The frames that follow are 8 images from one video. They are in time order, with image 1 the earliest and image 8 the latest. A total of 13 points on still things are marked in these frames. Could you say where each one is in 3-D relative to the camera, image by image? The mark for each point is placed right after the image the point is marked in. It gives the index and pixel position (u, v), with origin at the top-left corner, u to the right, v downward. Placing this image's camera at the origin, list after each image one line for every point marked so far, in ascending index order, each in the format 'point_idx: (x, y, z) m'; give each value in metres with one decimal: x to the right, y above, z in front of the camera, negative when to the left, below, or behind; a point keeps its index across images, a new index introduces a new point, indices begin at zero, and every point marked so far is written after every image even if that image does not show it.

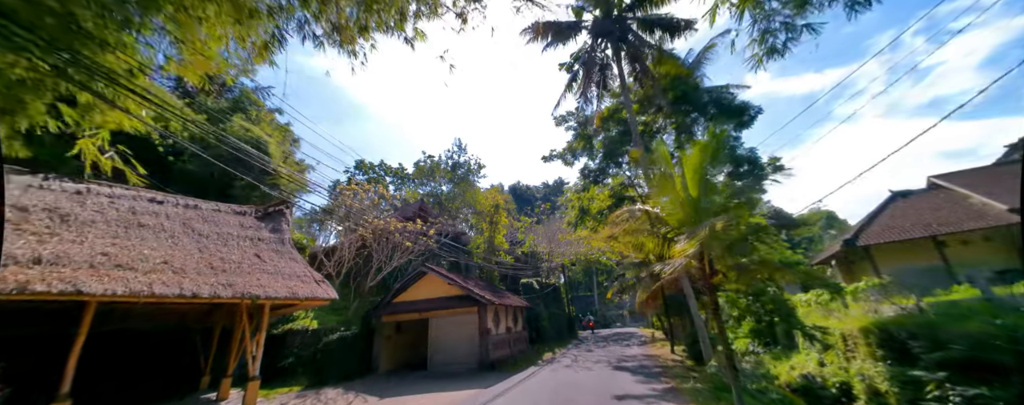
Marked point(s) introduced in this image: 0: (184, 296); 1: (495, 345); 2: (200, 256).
0: (-6.1, -1.8, +6.4) m
1: (-0.6, -4.8, +11.6) m
2: (-6.8, -1.2, +7.5) m
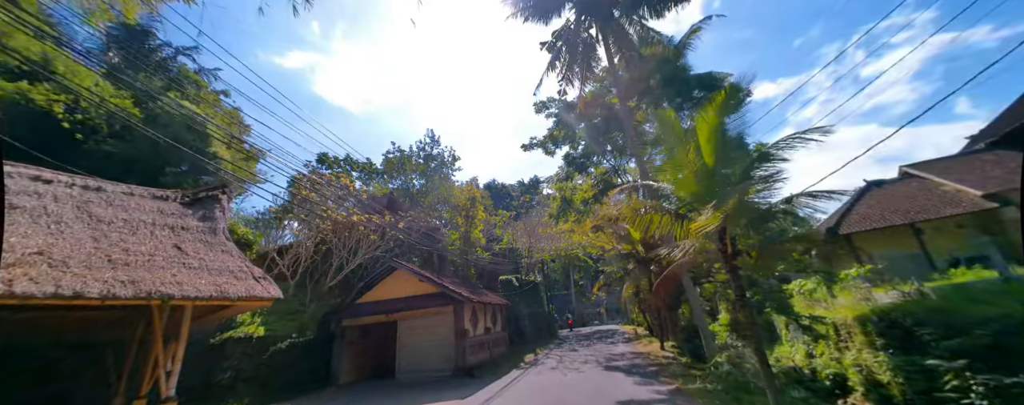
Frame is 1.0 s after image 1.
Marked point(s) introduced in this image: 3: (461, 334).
0: (-6.3, -1.3, +4.8) m
1: (-1.2, -4.4, +10.4) m
2: (-7.1, -0.8, +5.9) m
3: (-1.4, -3.8, +9.6) m
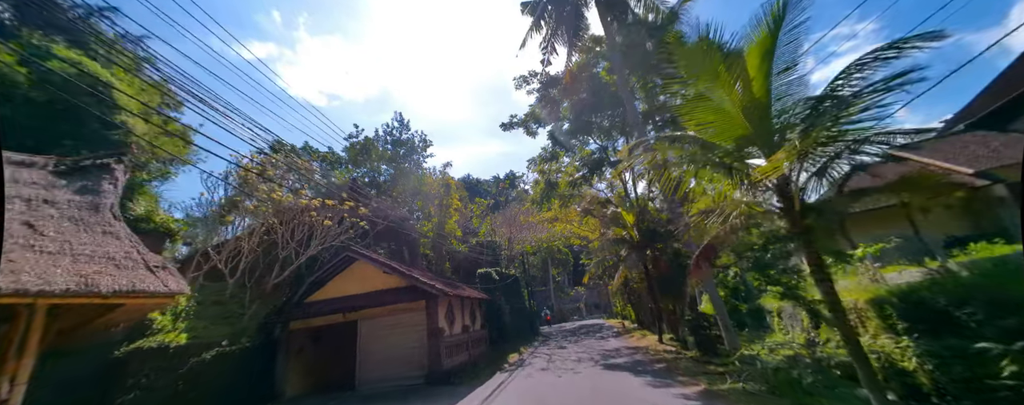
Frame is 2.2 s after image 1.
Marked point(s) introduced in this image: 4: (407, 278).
0: (-6.4, -0.8, +2.9) m
1: (-1.6, -3.8, +8.8) m
2: (-7.3, -0.2, +3.9) m
3: (-1.8, -3.2, +8.1) m
4: (-2.5, -1.8, +8.4) m
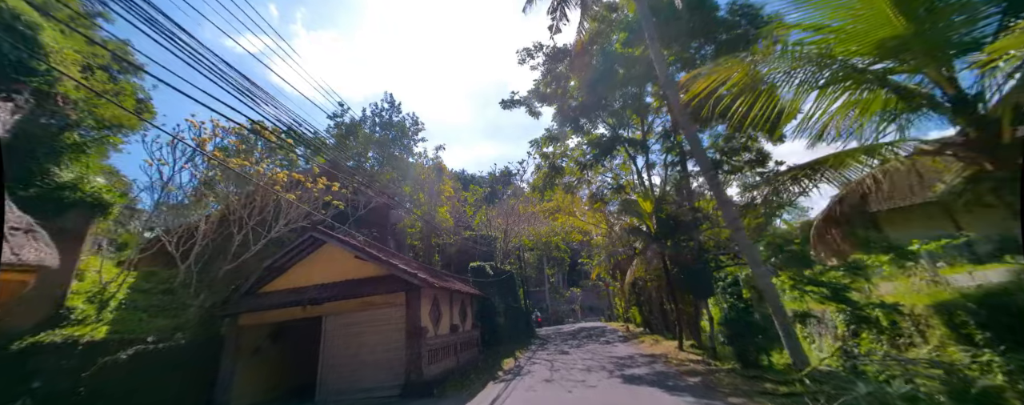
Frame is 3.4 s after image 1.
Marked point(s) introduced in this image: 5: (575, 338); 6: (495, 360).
0: (-6.2, 0.0, +1.3) m
1: (-1.7, -3.2, +7.3) m
2: (-7.1, +0.6, +2.3) m
3: (-1.8, -2.6, +6.5) m
4: (-2.5, -1.2, +6.9) m
5: (+2.6, -5.5, +14.0) m
6: (-0.5, -4.8, +10.5) m
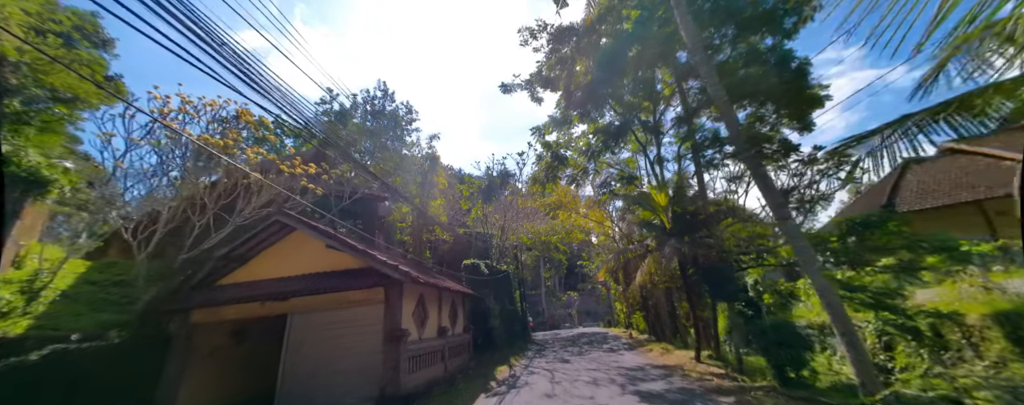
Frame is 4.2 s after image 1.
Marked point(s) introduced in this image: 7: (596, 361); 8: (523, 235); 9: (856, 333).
0: (-6.2, +0.5, +0.3) m
1: (-1.8, -2.9, +6.3) m
2: (-7.1, +1.1, +1.2) m
3: (-1.9, -2.2, +5.5) m
4: (-2.6, -0.9, +5.9) m
5: (+2.4, -5.4, +12.9) m
6: (-0.7, -4.5, +9.5) m
7: (+2.1, -4.1, +8.9) m
8: (+0.5, -1.5, +16.7) m
9: (+4.1, -1.5, +4.1) m
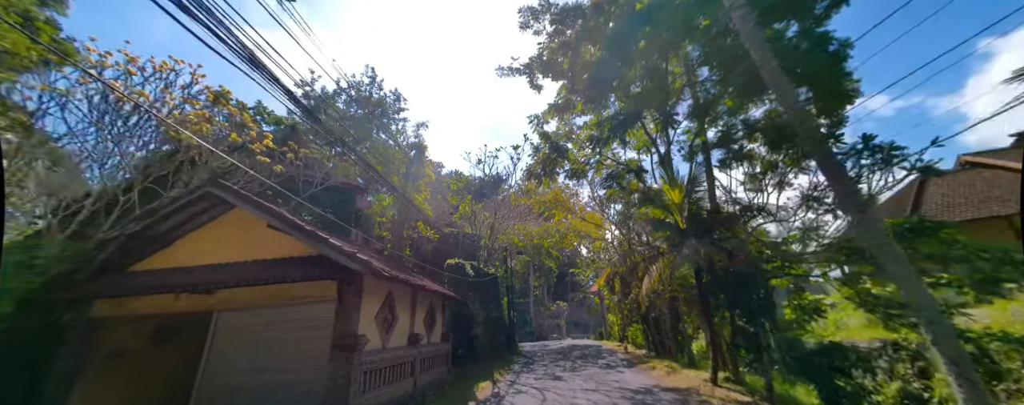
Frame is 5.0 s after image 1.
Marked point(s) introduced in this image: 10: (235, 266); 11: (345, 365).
0: (-6.1, +1.1, -1.0) m
1: (-2.0, -2.5, +5.0) m
2: (-7.0, +1.8, 0.0) m
3: (-2.1, -1.9, +4.3) m
4: (-2.7, -0.5, +4.6) m
5: (+1.9, -5.3, +11.7) m
6: (-1.1, -4.3, +8.2) m
7: (+1.8, -4.0, +7.7) m
8: (+0.1, -1.5, +15.5) m
9: (+4.0, -1.4, +3.0) m
10: (-4.1, -0.9, +5.1) m
11: (-2.1, -2.0, +4.3) m
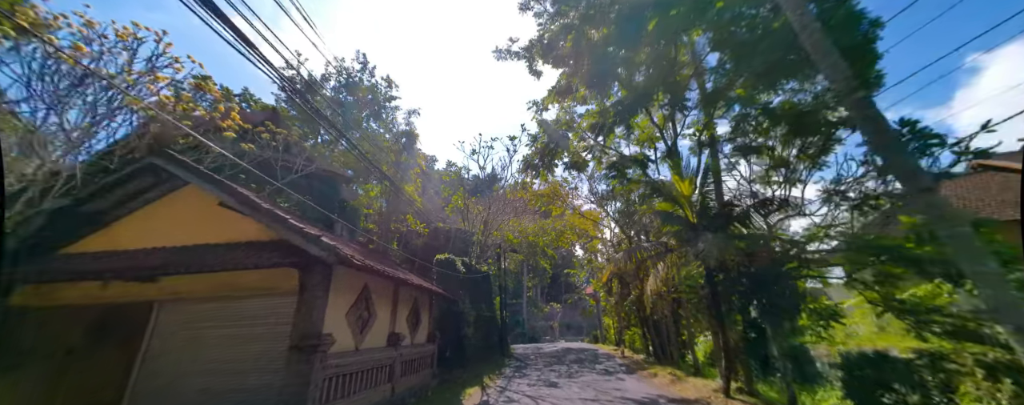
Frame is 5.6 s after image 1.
0: (-6.0, +1.5, -1.7) m
1: (-2.1, -2.3, +4.3) m
2: (-6.9, +2.2, -0.8) m
3: (-2.1, -1.6, +3.6) m
4: (-2.8, -0.2, +4.0) m
5: (+1.6, -5.2, +11.1) m
6: (-1.3, -4.1, +7.6) m
7: (+1.6, -3.8, +7.1) m
8: (-0.2, -1.3, +14.9) m
9: (+3.9, -1.2, +2.4) m
10: (-4.1, -0.6, +4.4) m
11: (-2.2, -1.7, +3.6) m
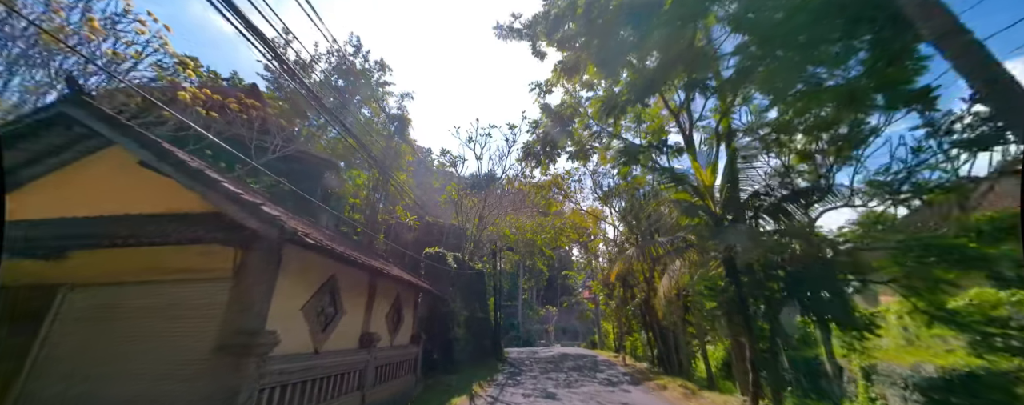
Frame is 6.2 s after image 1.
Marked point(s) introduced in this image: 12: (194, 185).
0: (-6.0, +2.0, -2.6) m
1: (-2.2, -1.9, +3.5) m
2: (-6.8, +2.7, -1.6) m
3: (-2.2, -1.2, +2.8) m
4: (-2.8, +0.1, +3.1) m
5: (+1.4, -5.0, +10.3) m
6: (-1.4, -3.8, +6.7) m
7: (+1.5, -3.6, +6.3) m
8: (-0.3, -1.1, +14.1) m
9: (+3.9, -1.1, +1.6) m
10: (-4.2, -0.2, +3.5) m
11: (-2.2, -1.4, +2.7) m
12: (-2.8, +0.1, +3.1) m
